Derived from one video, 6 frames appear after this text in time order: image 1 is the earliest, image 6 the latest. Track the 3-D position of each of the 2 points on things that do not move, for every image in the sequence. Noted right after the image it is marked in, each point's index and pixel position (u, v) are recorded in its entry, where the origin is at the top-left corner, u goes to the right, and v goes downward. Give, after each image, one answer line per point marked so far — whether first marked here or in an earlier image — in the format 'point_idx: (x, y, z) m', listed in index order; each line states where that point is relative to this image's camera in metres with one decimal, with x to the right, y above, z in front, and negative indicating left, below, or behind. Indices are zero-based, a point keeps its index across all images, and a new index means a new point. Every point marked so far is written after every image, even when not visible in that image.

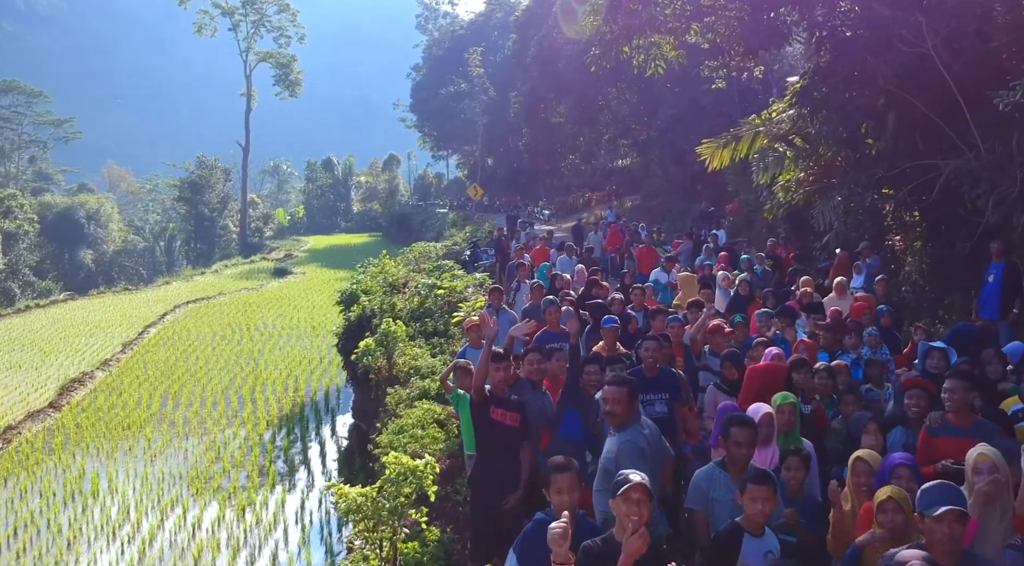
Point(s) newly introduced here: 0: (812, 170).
0: (+3.8, +1.5, +14.8) m
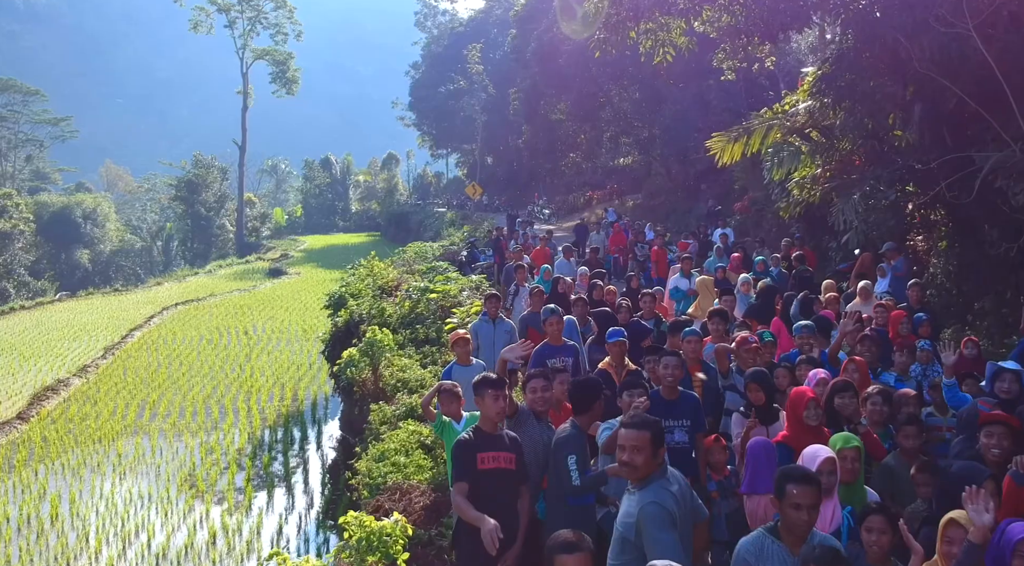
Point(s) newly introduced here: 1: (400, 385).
0: (+3.8, +1.4, +13.8) m
1: (-1.0, -0.9, +10.1) m
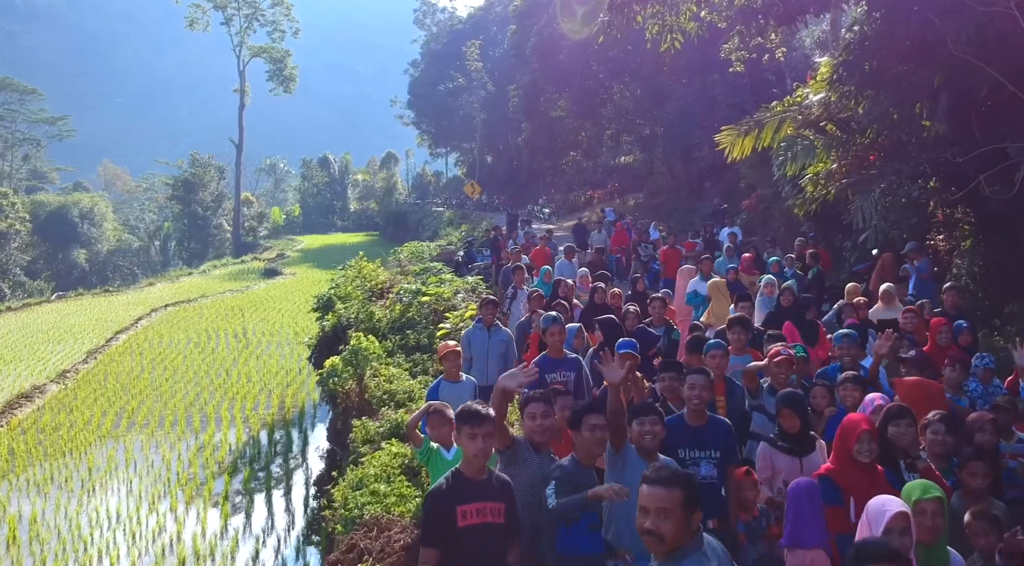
0: (+3.8, +1.4, +13.0) m
1: (-1.0, -0.9, +9.3) m
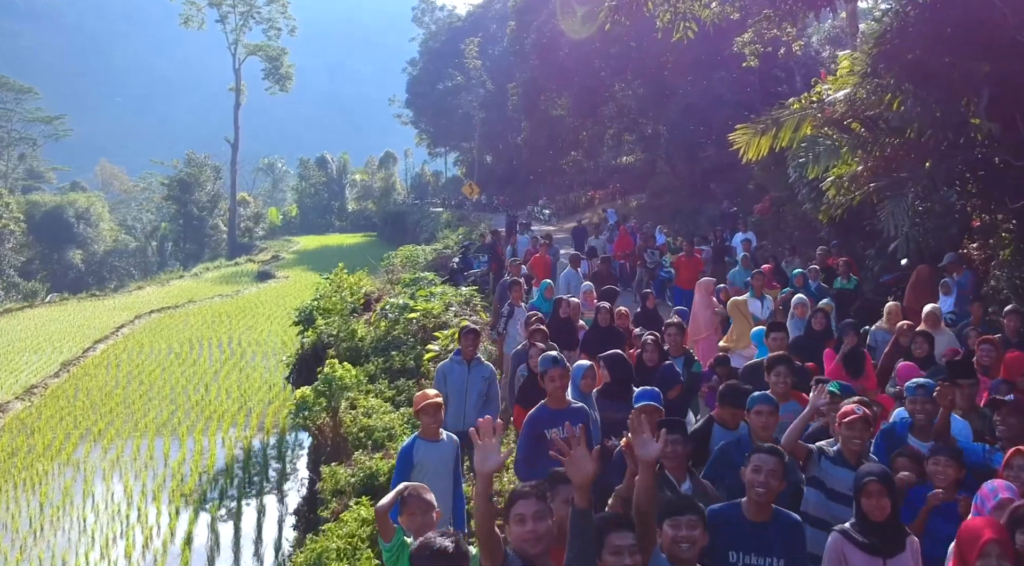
0: (+3.8, +1.3, +11.9) m
1: (-1.1, -1.1, +8.2) m
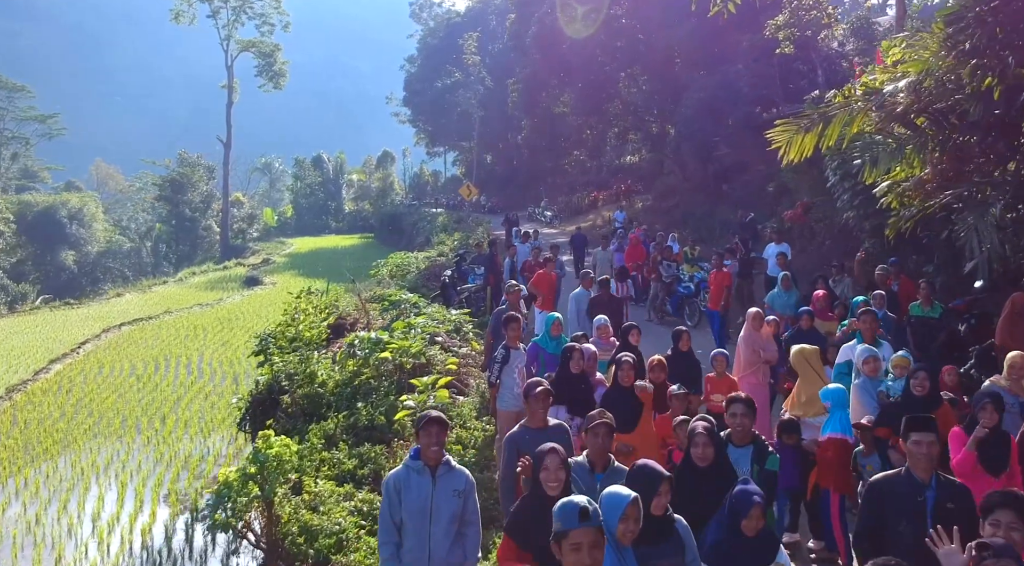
0: (+3.7, +1.0, +9.7) m
1: (-1.1, -1.3, +6.0) m
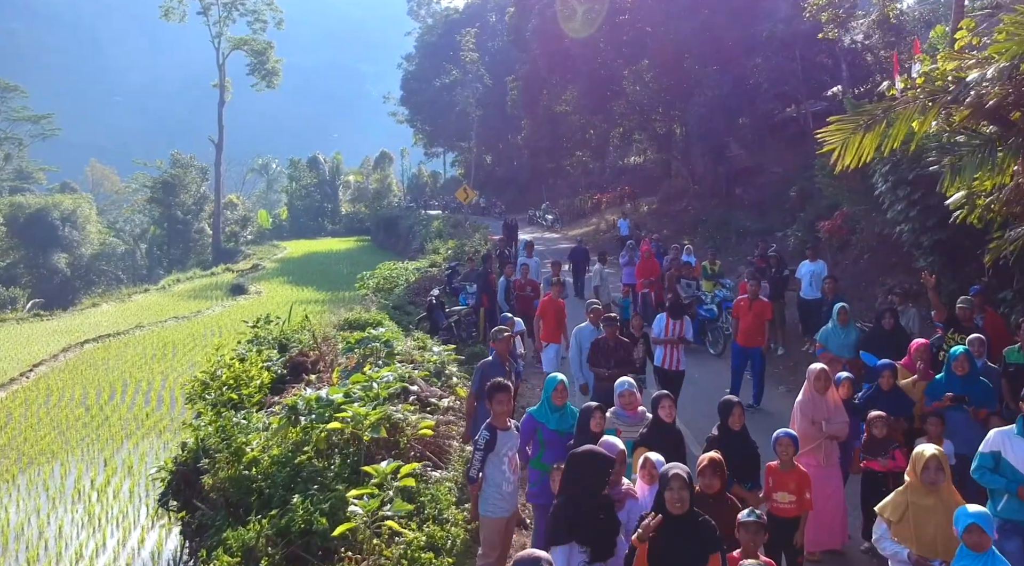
0: (+3.7, +0.7, +7.6) m
1: (-1.2, -1.6, +3.9) m
